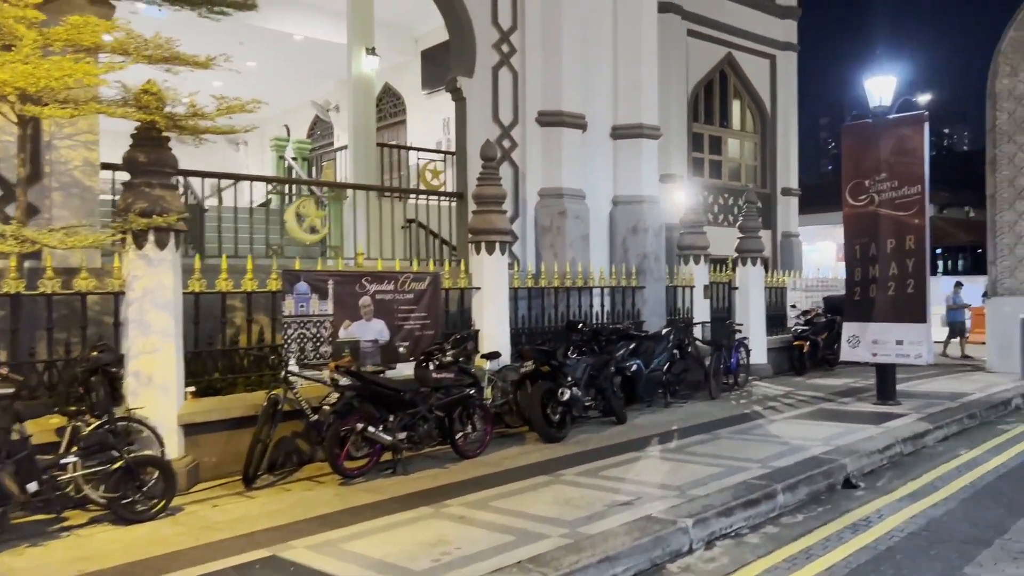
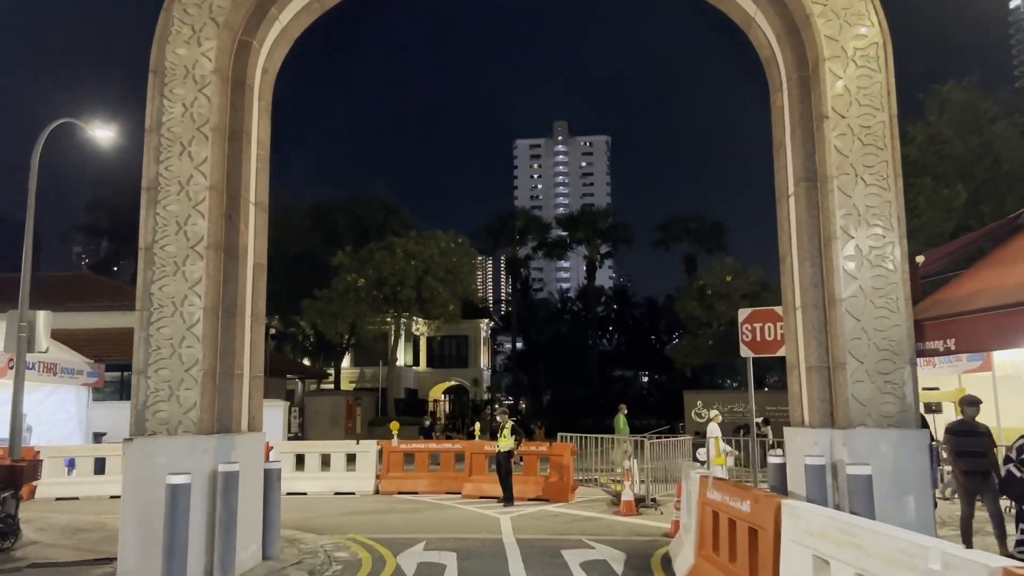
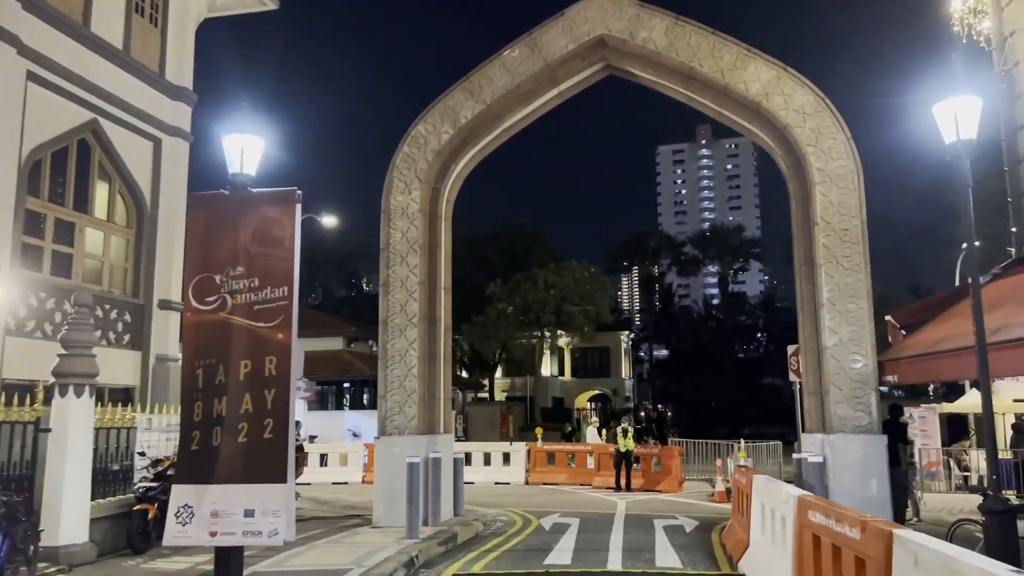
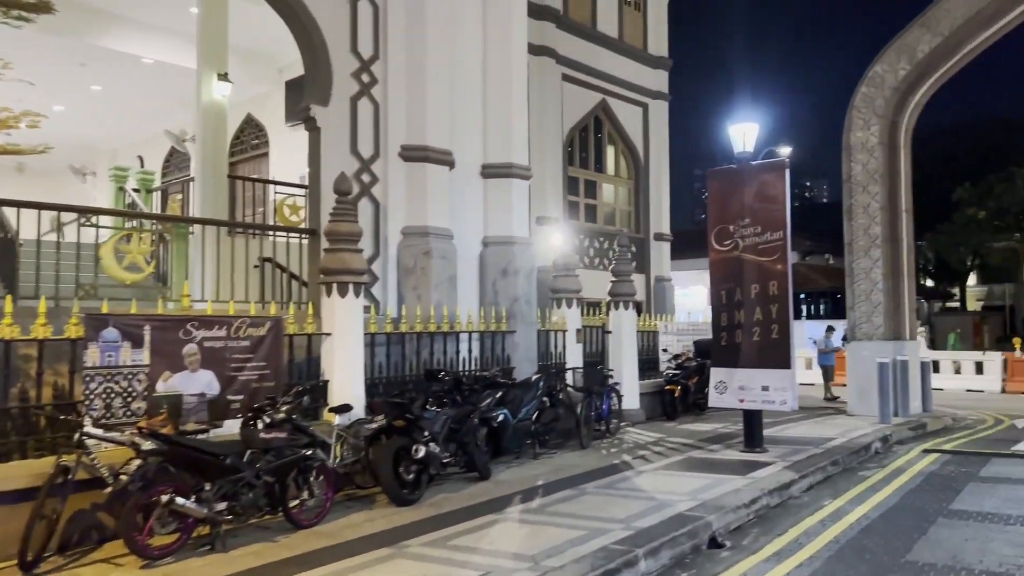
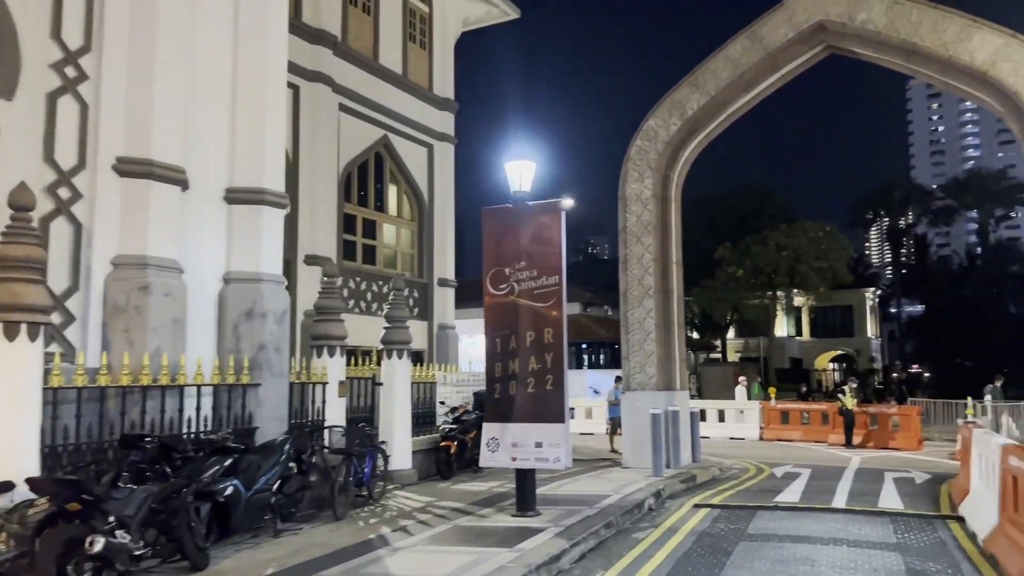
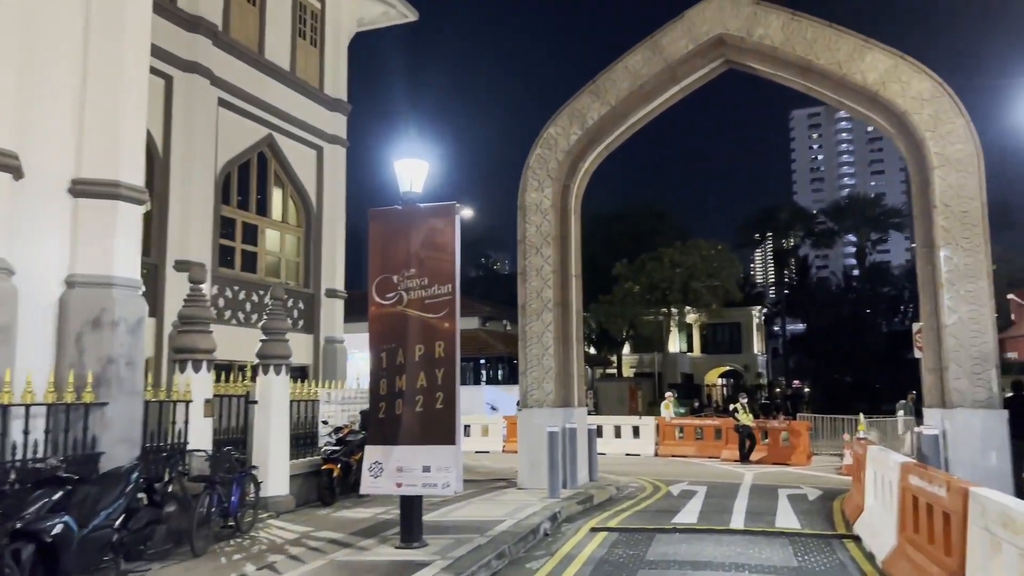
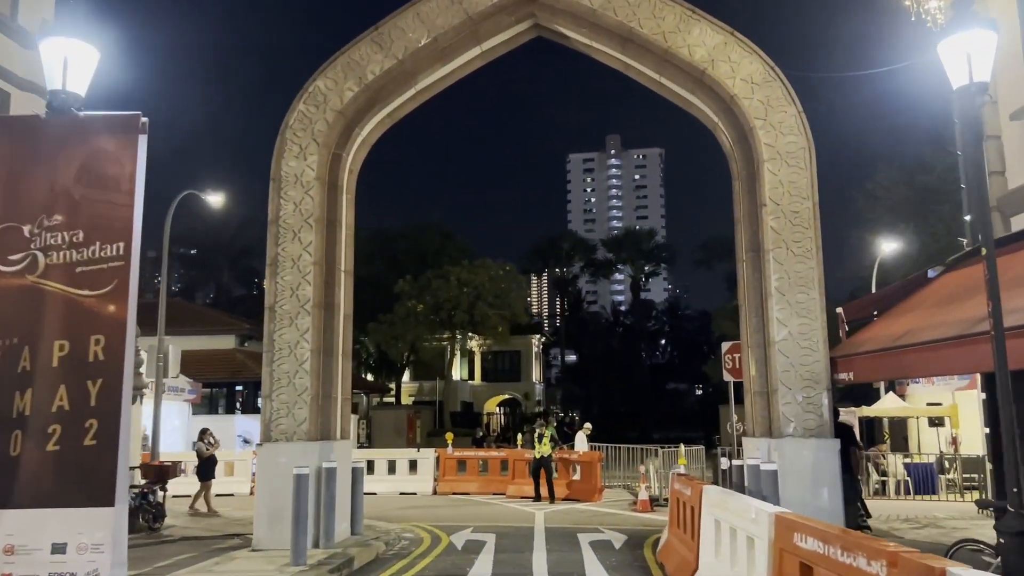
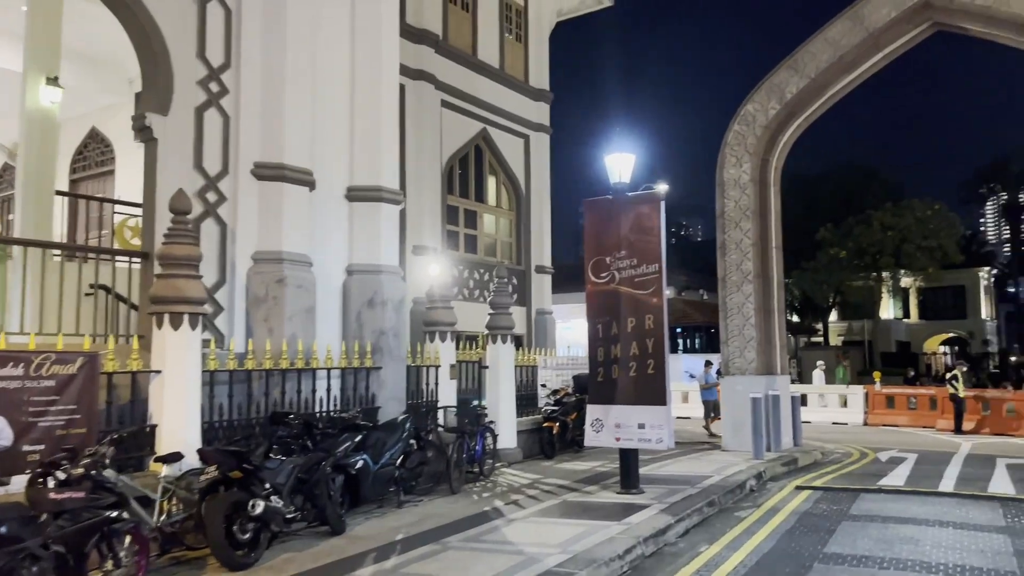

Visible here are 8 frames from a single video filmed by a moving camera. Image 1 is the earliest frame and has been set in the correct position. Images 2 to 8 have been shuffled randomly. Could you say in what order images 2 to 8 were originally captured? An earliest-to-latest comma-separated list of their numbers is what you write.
4, 8, 5, 6, 3, 7, 2
